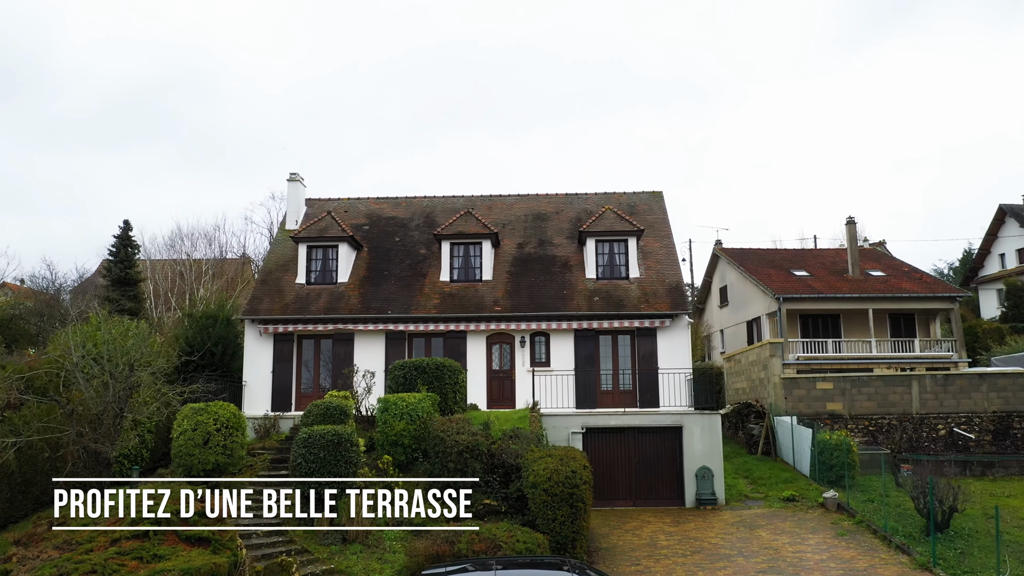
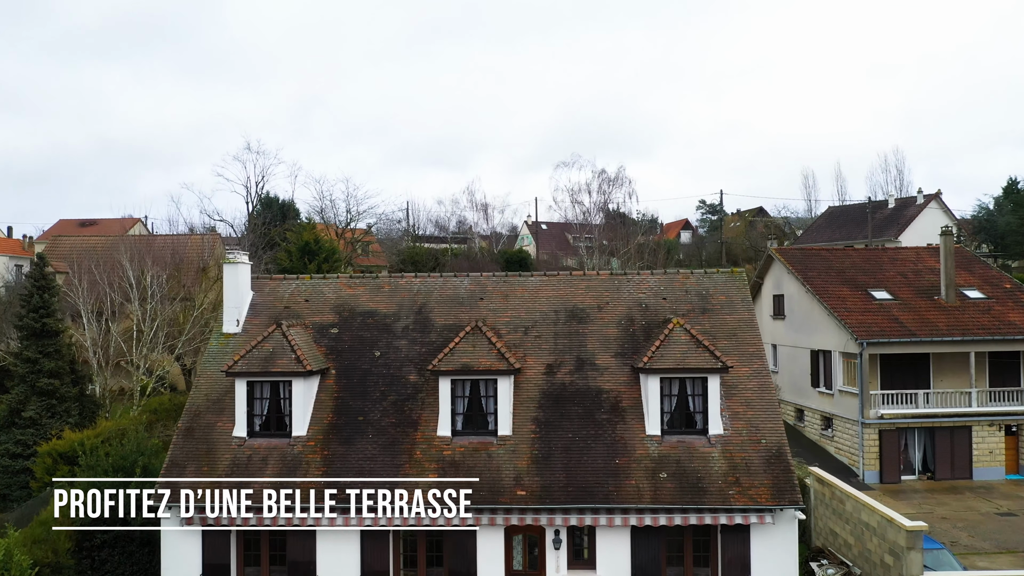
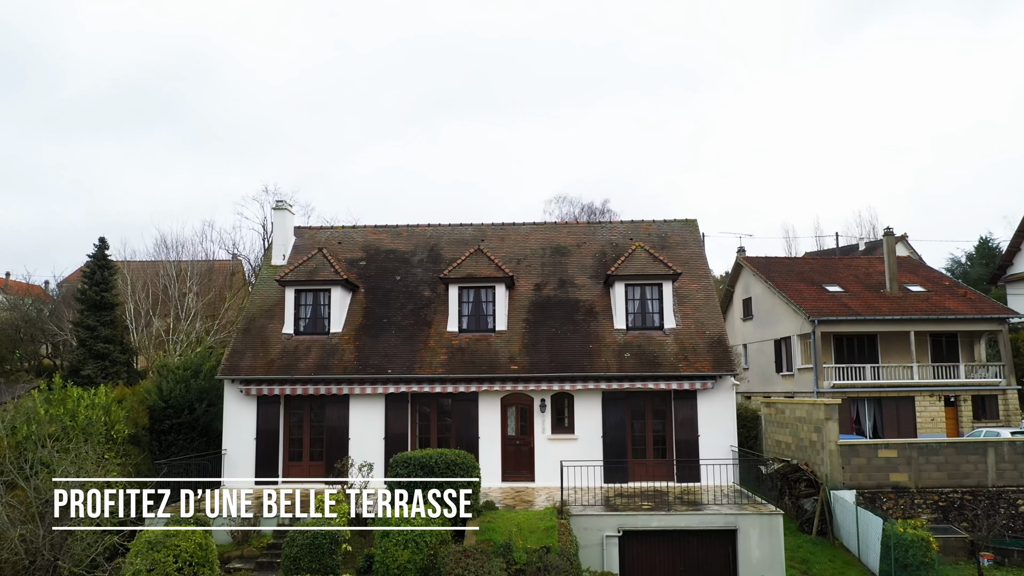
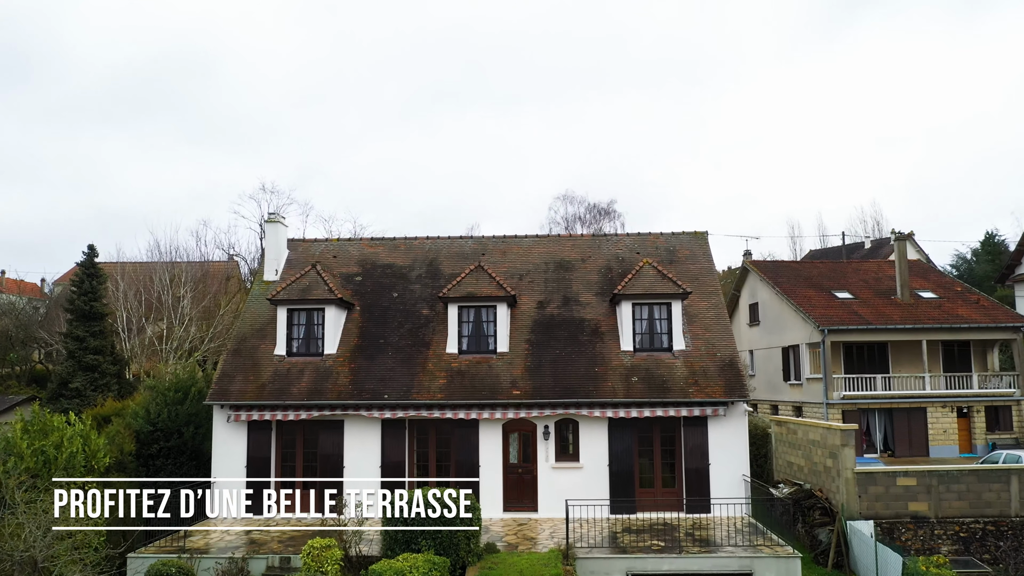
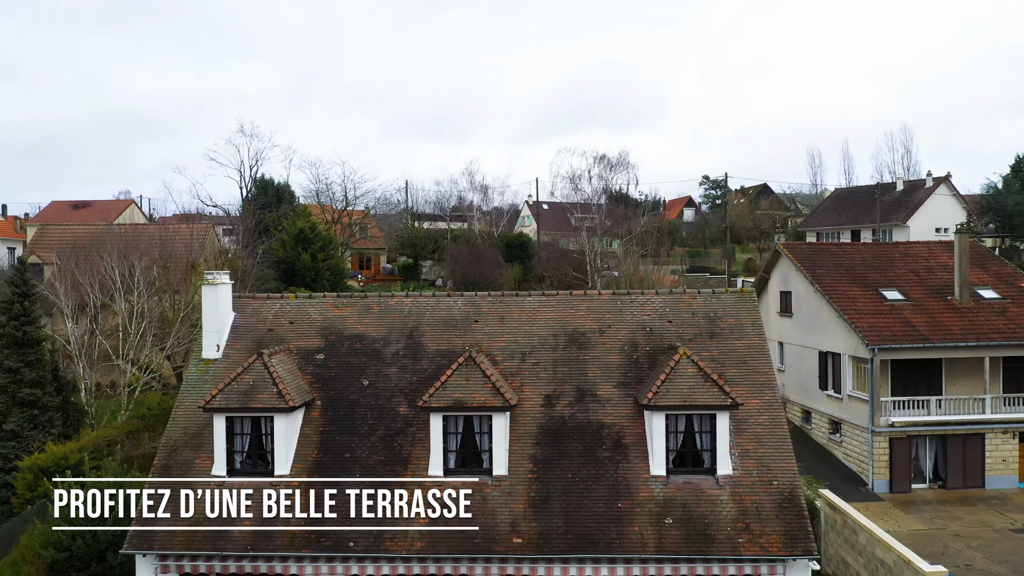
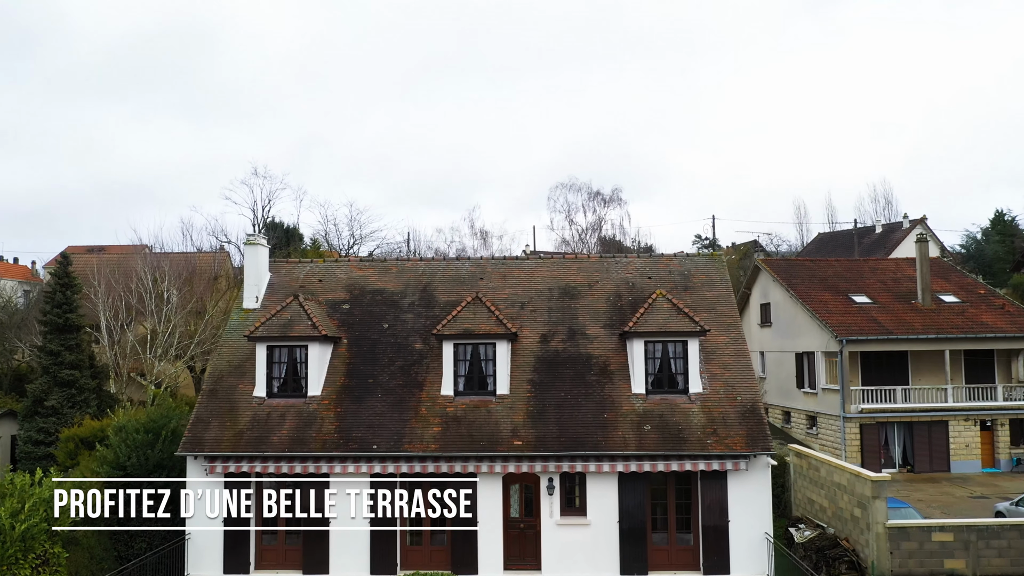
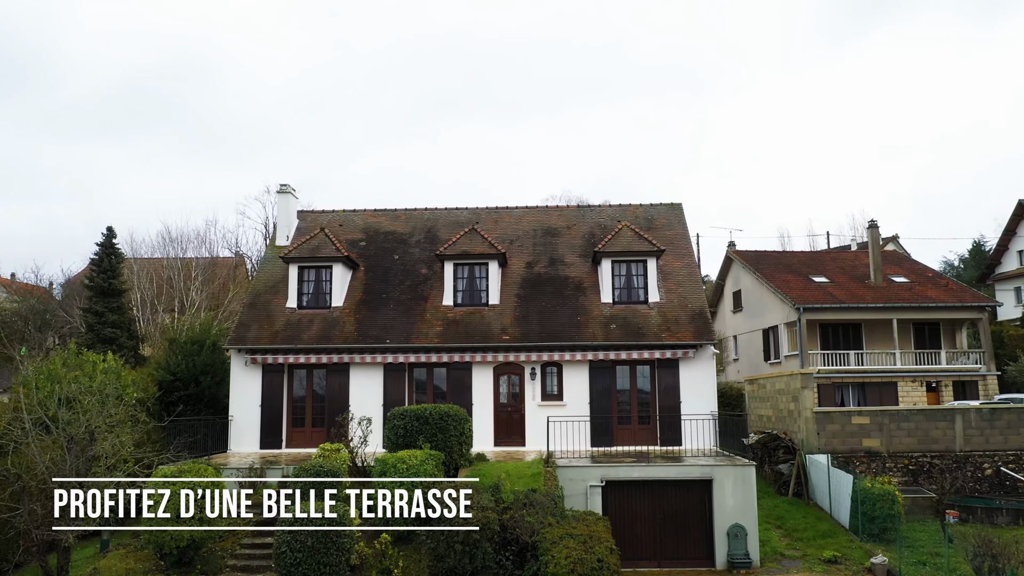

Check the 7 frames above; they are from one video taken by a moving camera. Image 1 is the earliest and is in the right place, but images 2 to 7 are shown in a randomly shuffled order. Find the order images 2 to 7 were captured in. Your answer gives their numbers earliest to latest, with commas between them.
7, 3, 4, 6, 2, 5
